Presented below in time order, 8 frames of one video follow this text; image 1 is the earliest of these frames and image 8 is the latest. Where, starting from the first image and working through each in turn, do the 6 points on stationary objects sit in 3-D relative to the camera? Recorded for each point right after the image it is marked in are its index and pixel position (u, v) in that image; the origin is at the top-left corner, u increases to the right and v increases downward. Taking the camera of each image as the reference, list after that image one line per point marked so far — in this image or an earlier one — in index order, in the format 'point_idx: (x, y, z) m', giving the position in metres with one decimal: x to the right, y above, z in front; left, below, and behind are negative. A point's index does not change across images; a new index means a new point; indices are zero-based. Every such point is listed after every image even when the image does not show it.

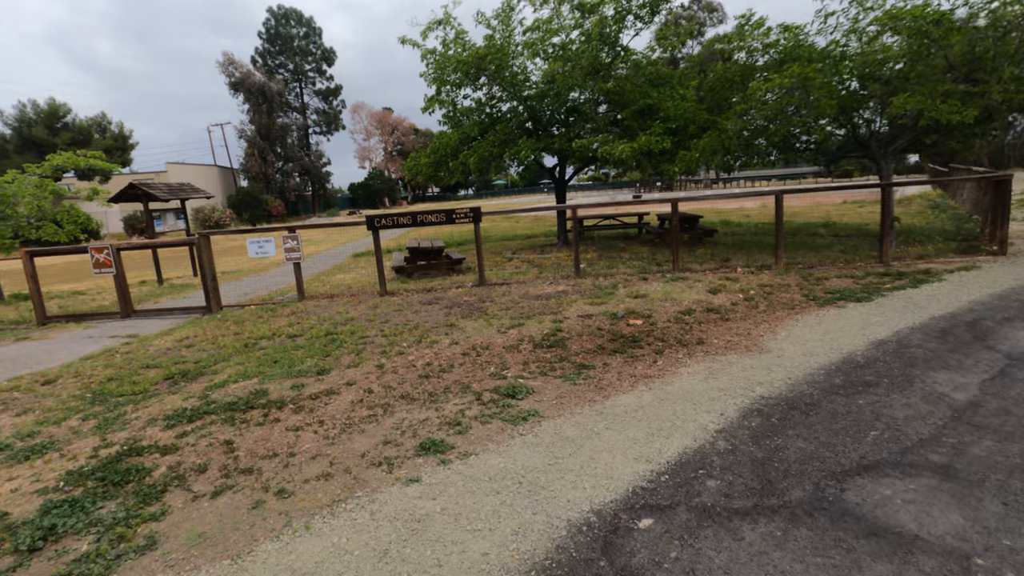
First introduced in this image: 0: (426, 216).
0: (-1.6, +1.3, +9.8) m
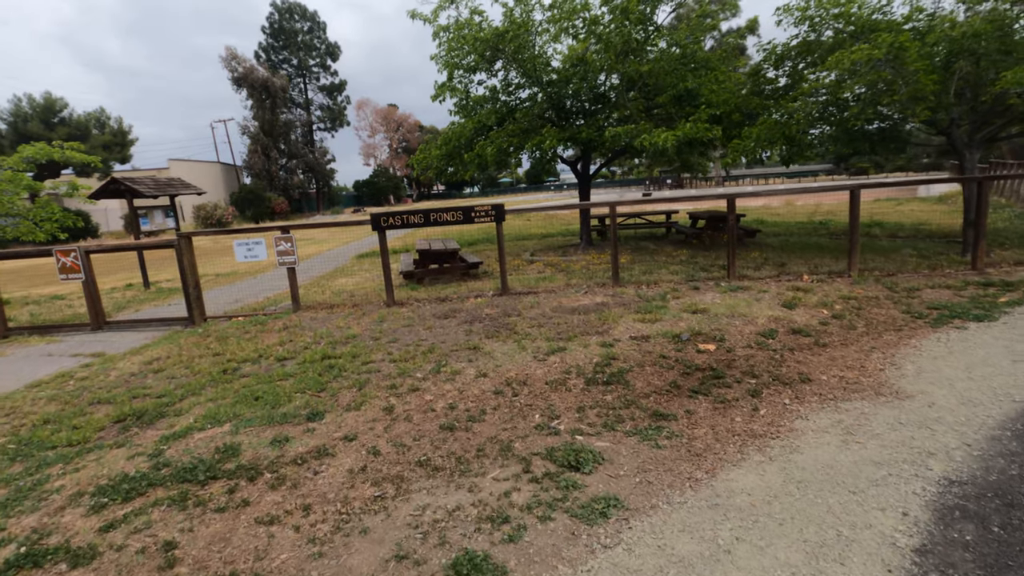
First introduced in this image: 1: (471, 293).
0: (-1.1, +1.2, +8.4) m
1: (-0.7, -0.1, +9.1) m
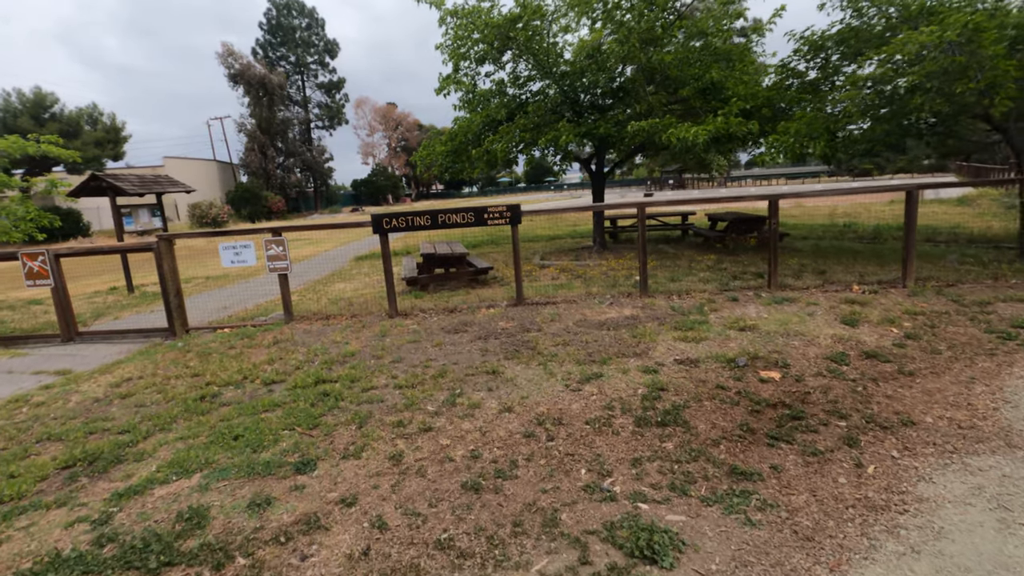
0: (-0.9, +1.0, +7.6) m
1: (-0.4, -0.2, +8.2) m
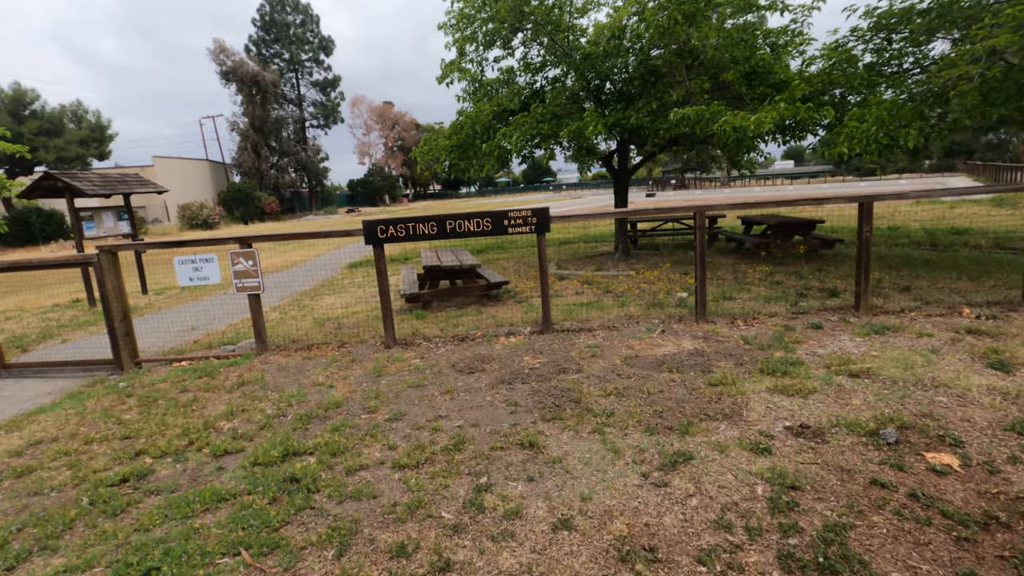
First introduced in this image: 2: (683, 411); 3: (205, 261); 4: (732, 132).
0: (-0.6, +0.8, +6.1) m
1: (-0.1, -0.5, +6.7) m
2: (+1.3, -0.9, +4.1) m
3: (-3.7, +0.3, +6.4) m
4: (+3.2, +2.3, +7.8) m
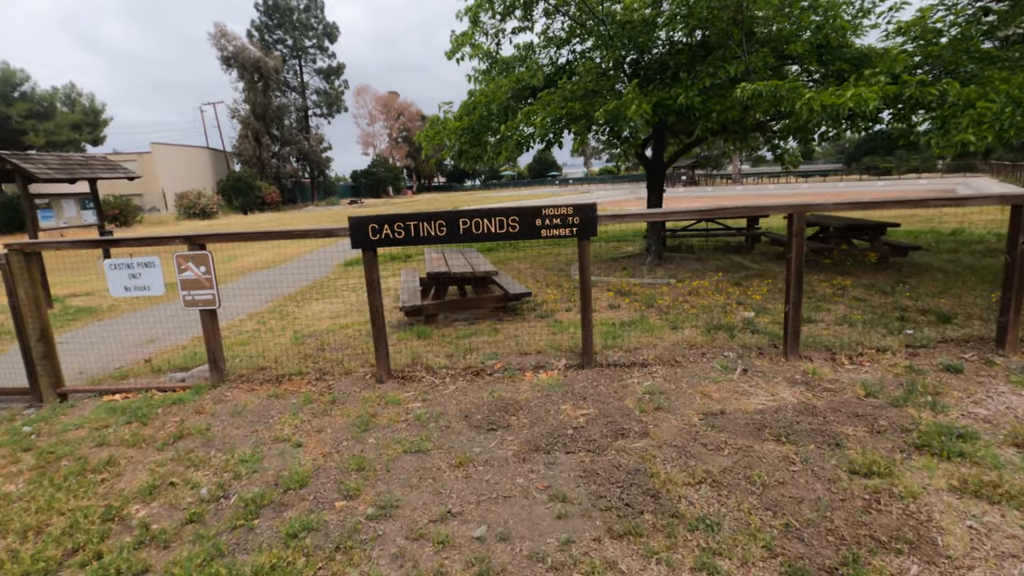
0: (-0.3, +0.6, +4.6) m
1: (+0.1, -0.7, +5.2) m
2: (+1.5, -1.2, +2.6) m
3: (-3.4, +0.2, +5.0) m
4: (+3.5, +2.0, +6.3) m
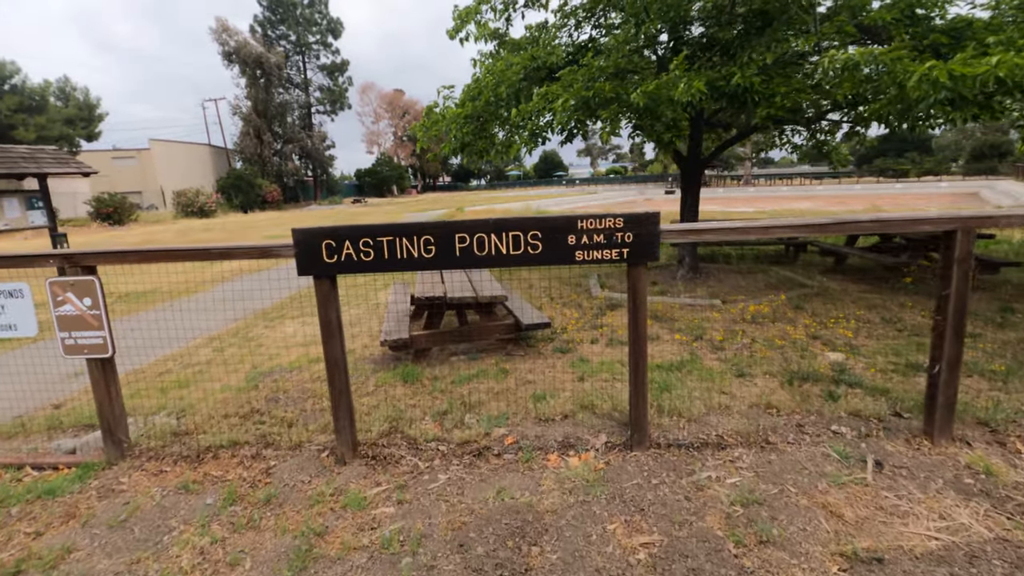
0: (-0.2, +0.3, +3.1) m
1: (+0.2, -0.9, +3.7) m
2: (+1.6, -1.5, +1.1) m
3: (-3.3, 0.0, +3.5) m
4: (+3.7, +1.7, +4.7) m
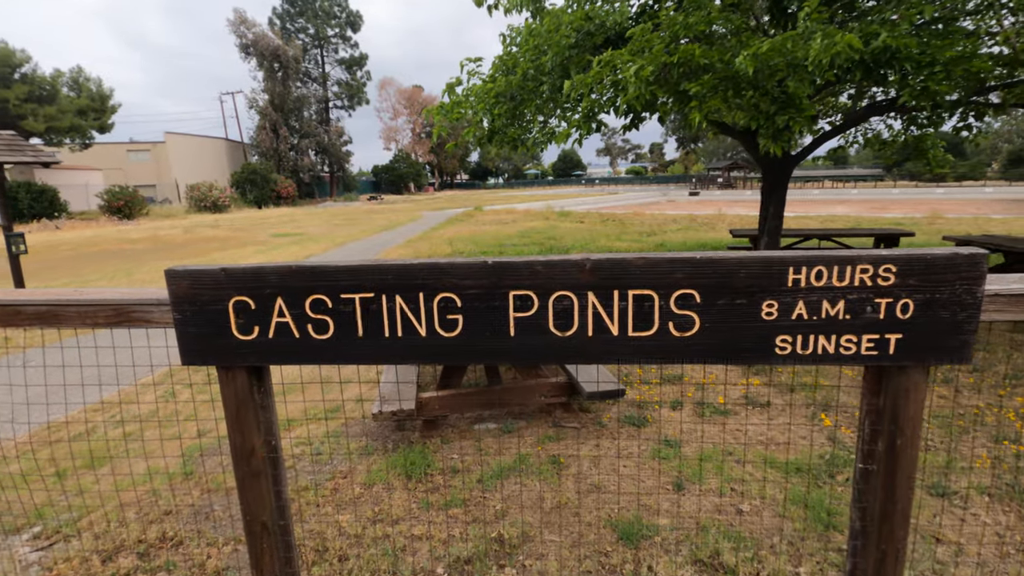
0: (+0.1, 0.0, +1.4) m
1: (+0.6, -1.3, +2.1) m
2: (+1.9, -1.8, -0.6) m
3: (-2.9, -0.3, +1.9) m
4: (+4.1, +1.3, +2.9) m
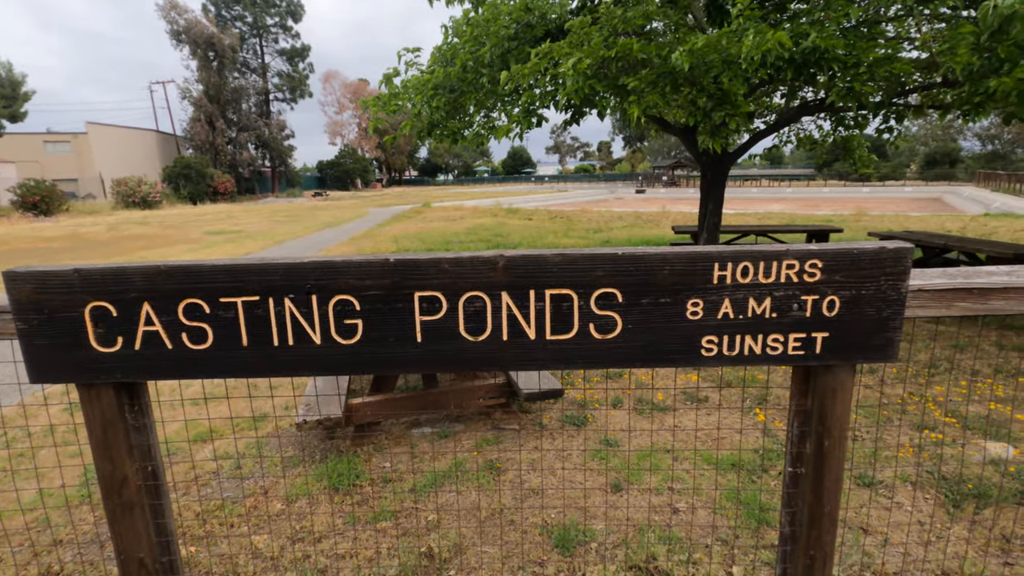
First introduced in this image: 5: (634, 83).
0: (-0.1, 0.0, +1.3) m
1: (+0.3, -1.3, +2.0) m
2: (+1.8, -1.8, -0.6) m
3: (-3.2, -0.3, +1.5) m
4: (+3.7, +1.4, +3.1) m
5: (+1.0, +1.7, +4.4) m
